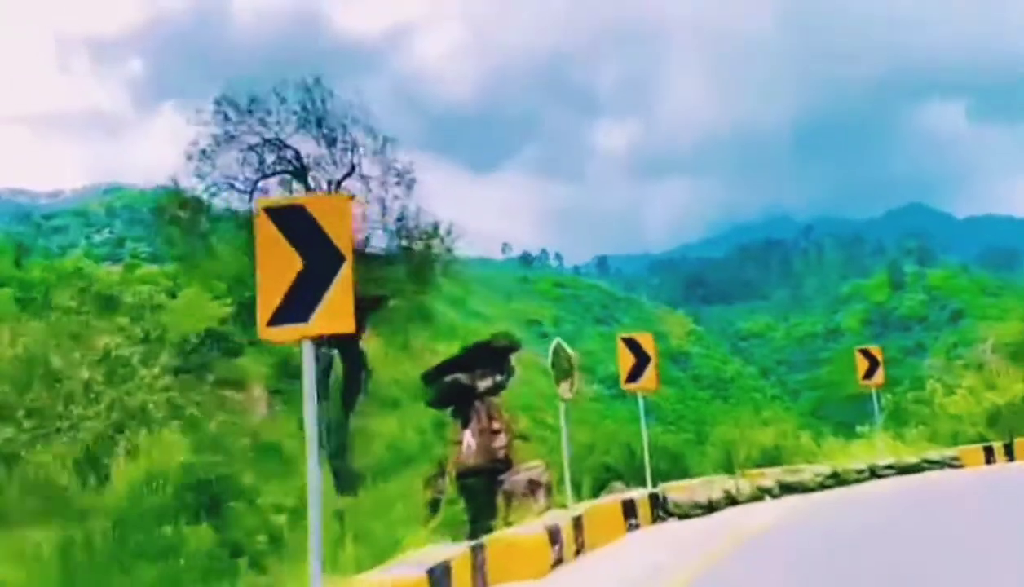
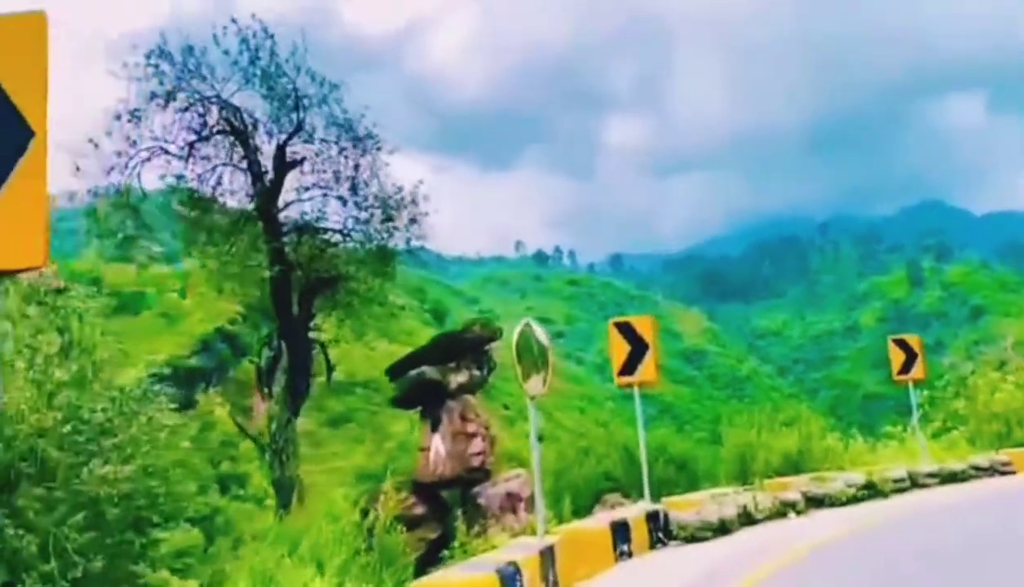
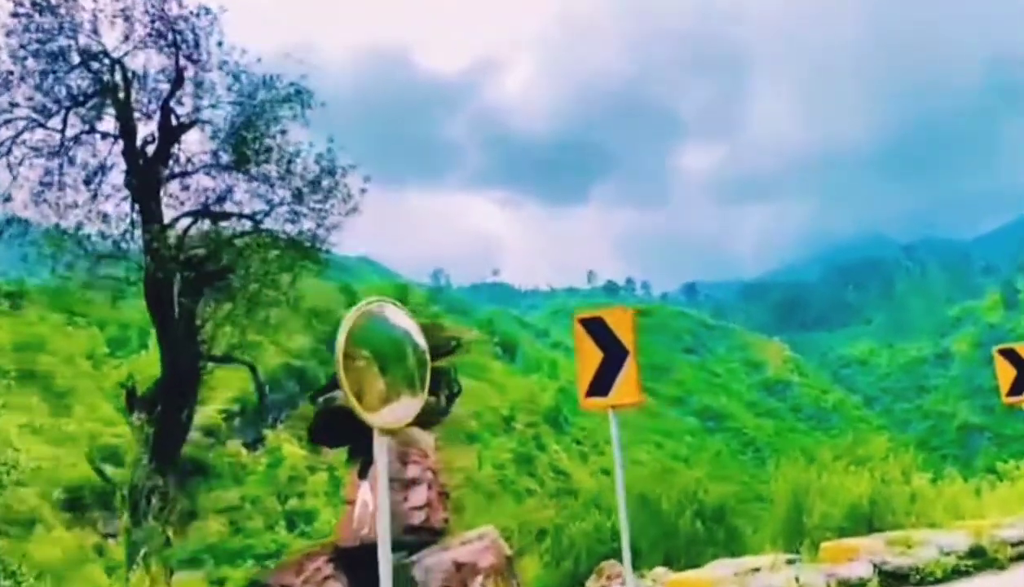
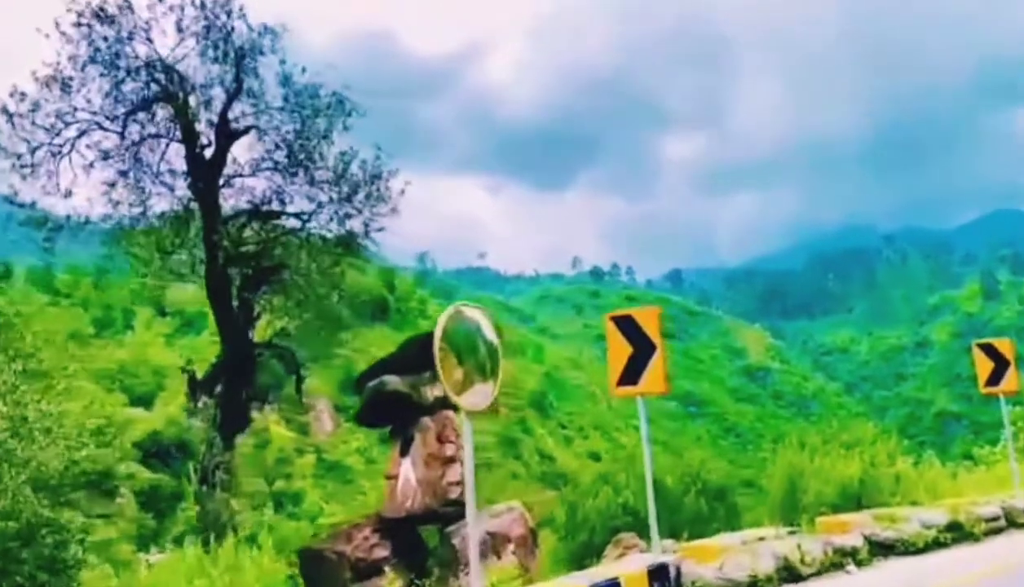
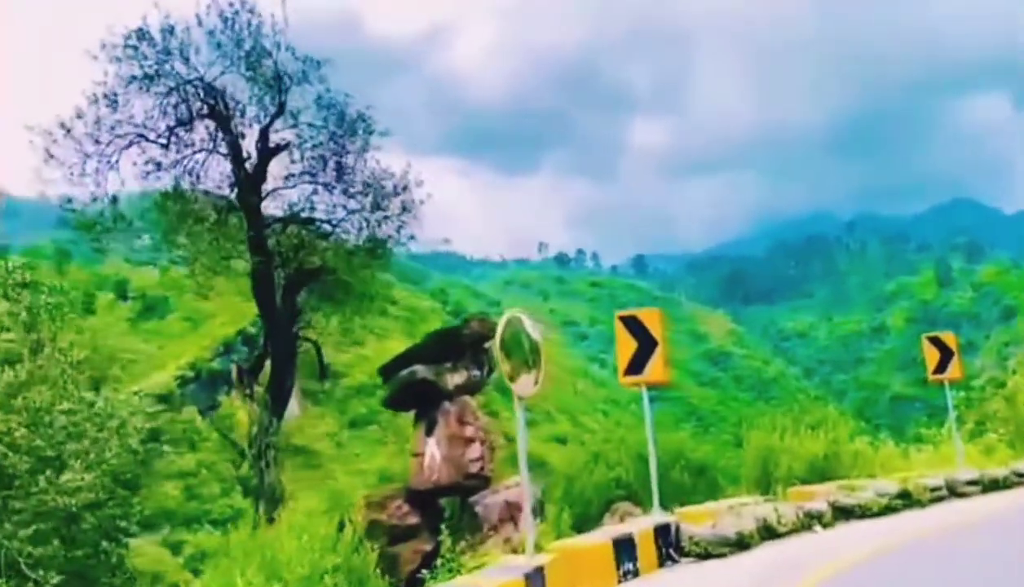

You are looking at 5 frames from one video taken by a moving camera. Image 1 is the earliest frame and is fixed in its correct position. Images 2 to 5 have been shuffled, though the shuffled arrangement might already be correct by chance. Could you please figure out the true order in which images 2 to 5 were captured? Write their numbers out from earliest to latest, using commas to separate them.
2, 5, 4, 3
